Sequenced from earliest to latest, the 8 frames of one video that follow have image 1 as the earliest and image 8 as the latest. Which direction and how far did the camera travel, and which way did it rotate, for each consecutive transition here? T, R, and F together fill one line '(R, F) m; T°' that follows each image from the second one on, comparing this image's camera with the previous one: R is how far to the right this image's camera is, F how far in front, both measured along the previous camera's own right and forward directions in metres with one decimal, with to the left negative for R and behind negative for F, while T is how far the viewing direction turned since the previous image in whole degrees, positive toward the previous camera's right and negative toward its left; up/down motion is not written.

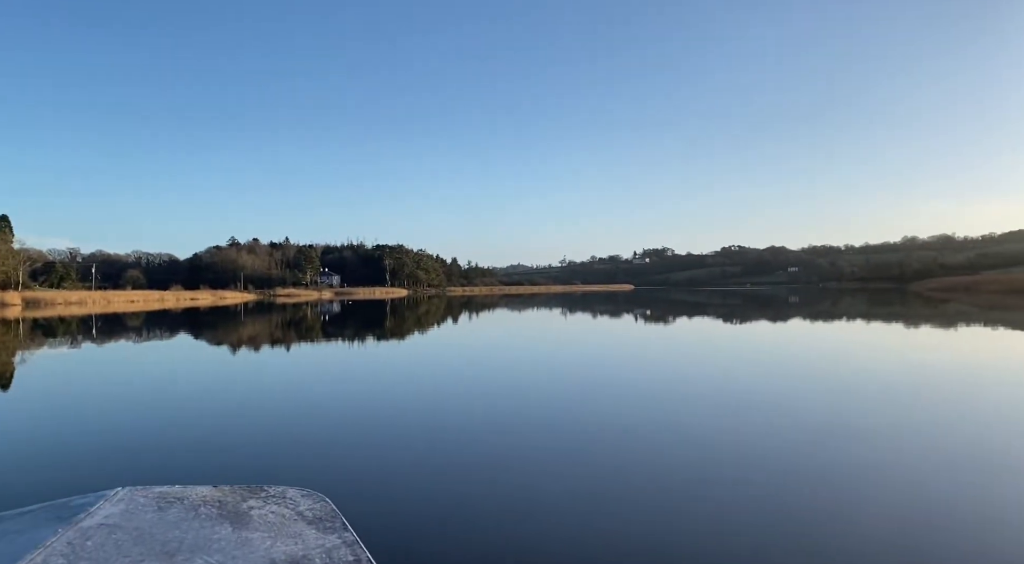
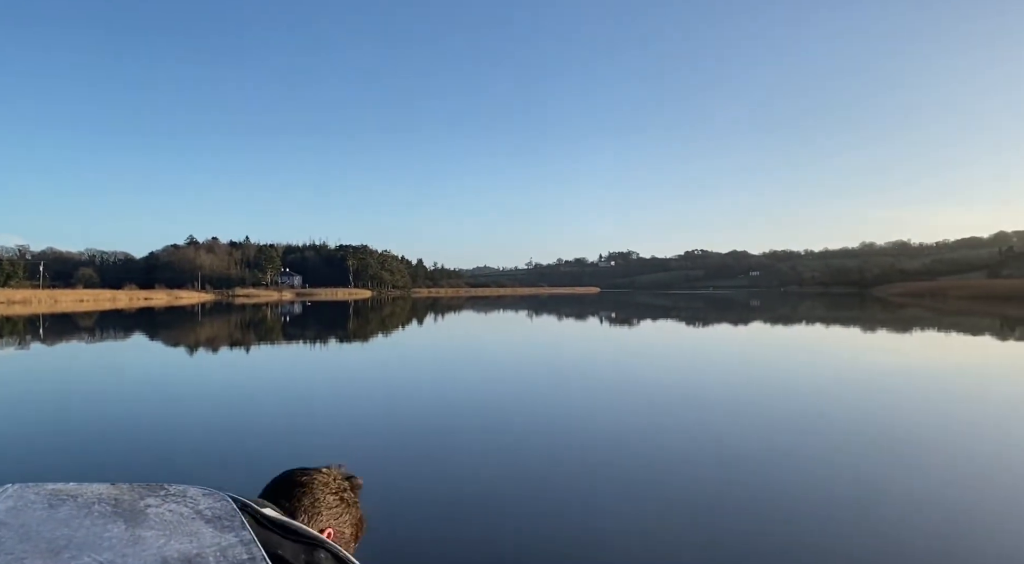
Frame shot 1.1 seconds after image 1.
(+0.1, +0.1) m; +3°
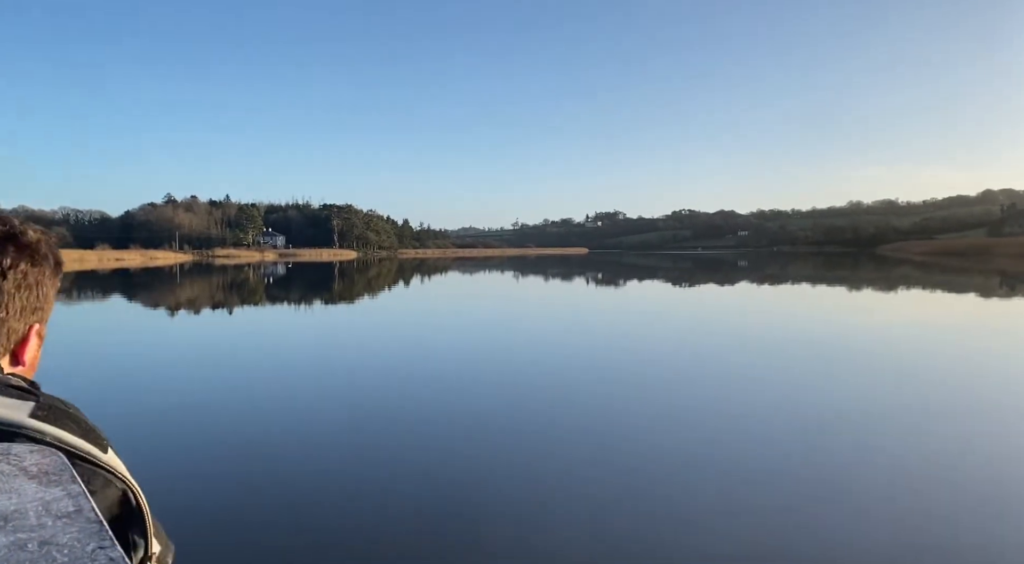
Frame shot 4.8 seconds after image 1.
(-0.7, +0.7) m; +2°
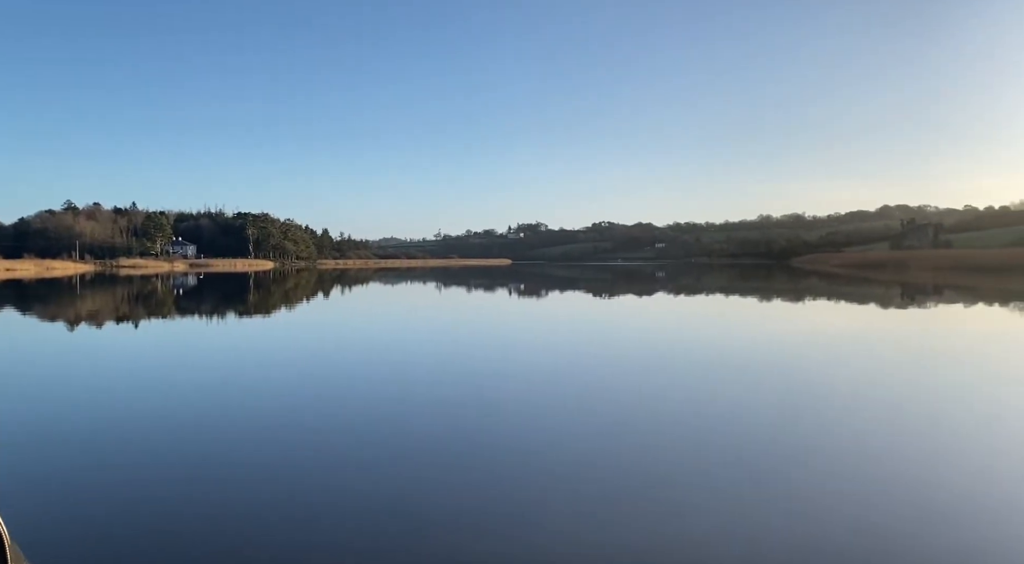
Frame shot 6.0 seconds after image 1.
(-0.4, +0.2) m; +6°
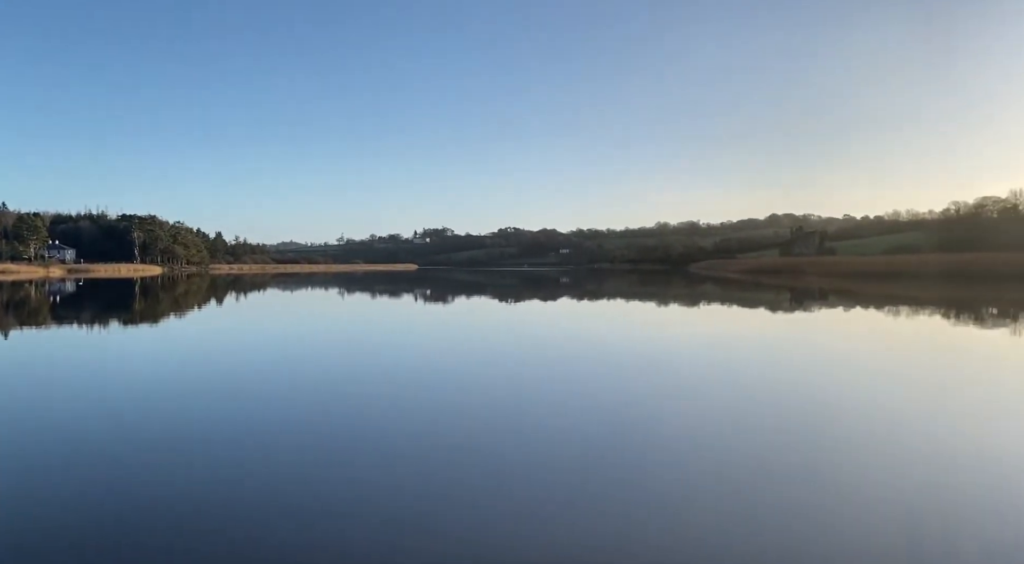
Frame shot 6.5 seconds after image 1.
(-0.1, +0.2) m; +8°
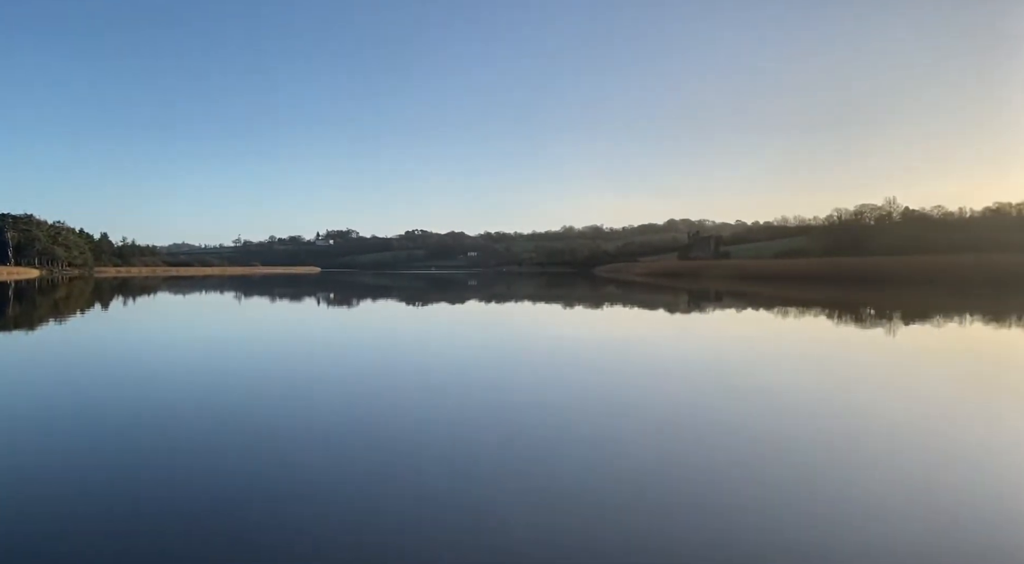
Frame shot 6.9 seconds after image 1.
(0.0, +0.1) m; +7°
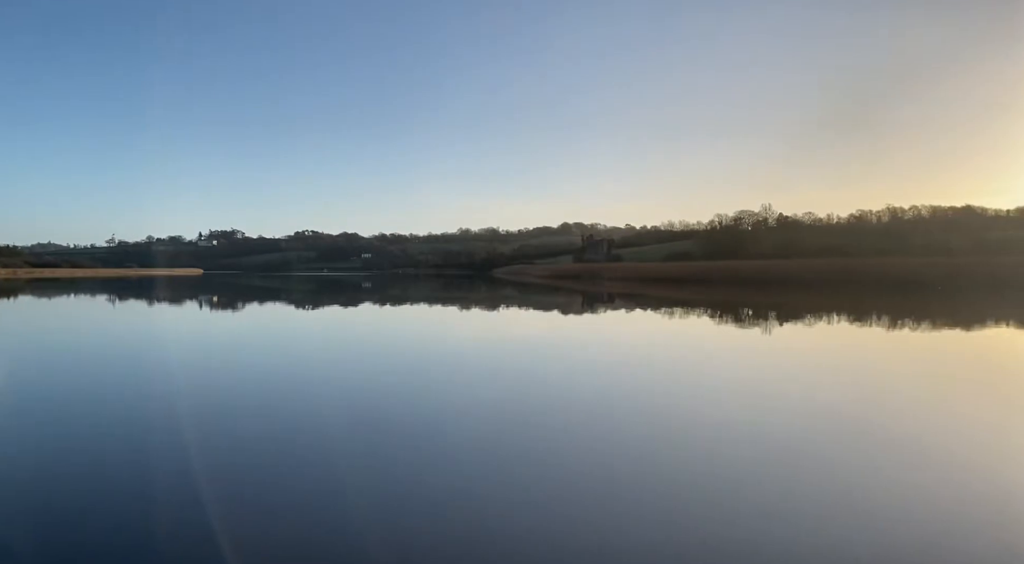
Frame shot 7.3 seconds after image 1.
(-0.1, 0.0) m; +8°
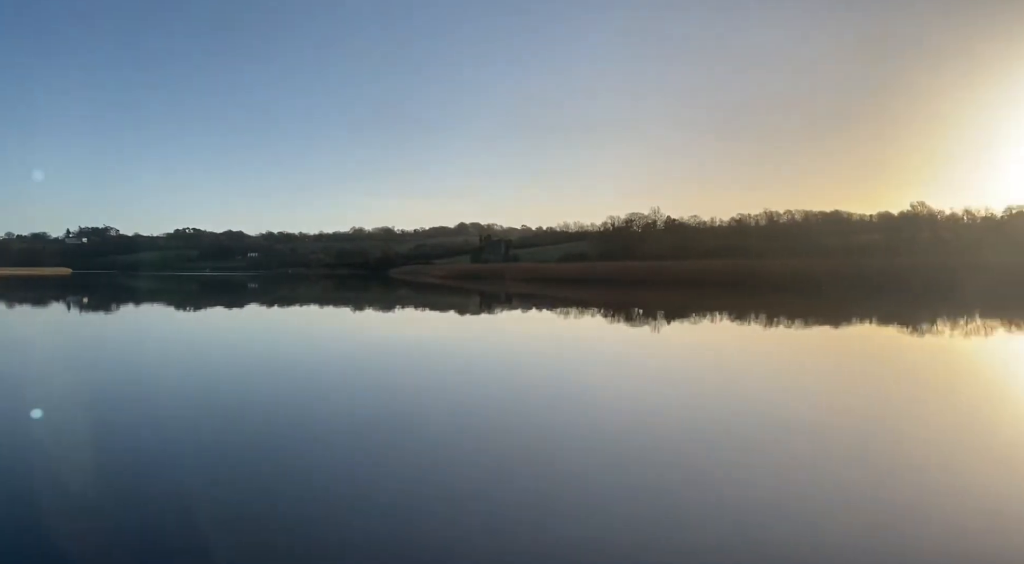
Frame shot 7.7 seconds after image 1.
(0.0, +0.6) m; +8°
